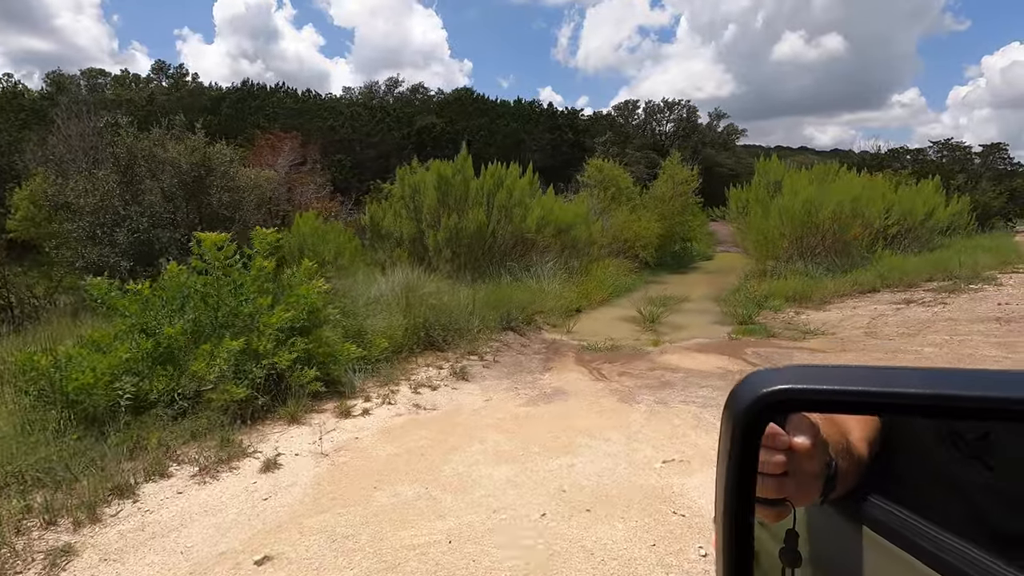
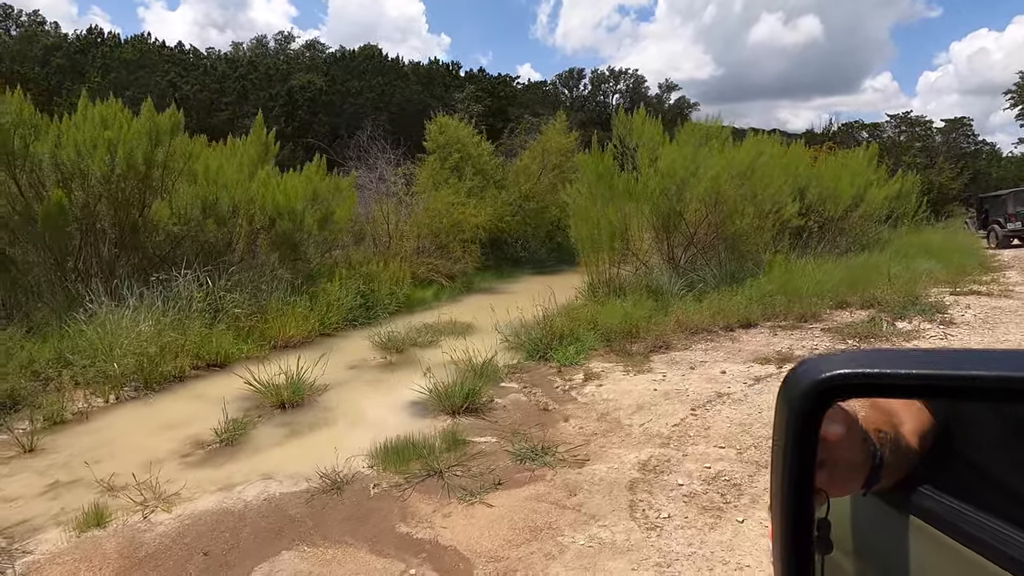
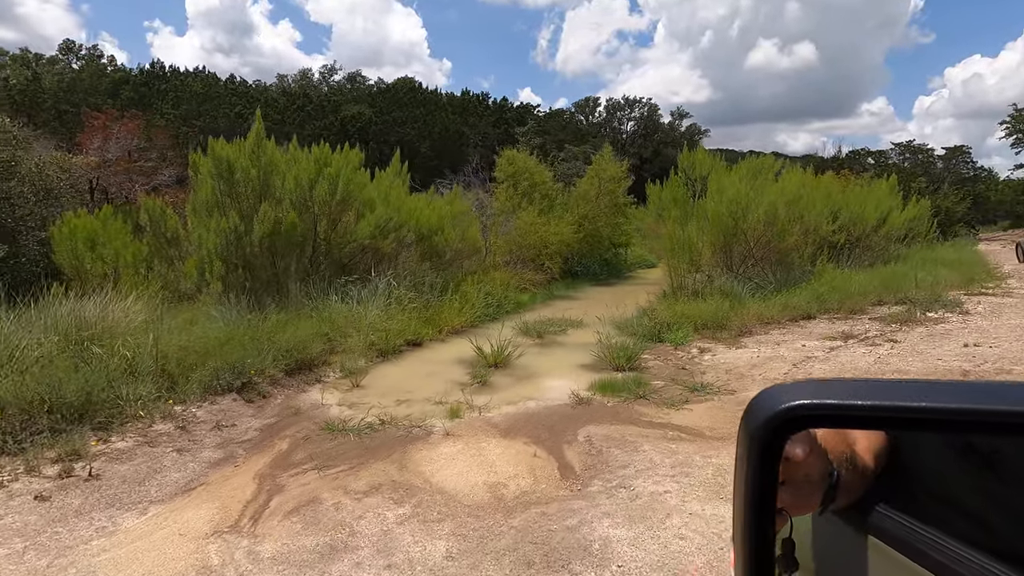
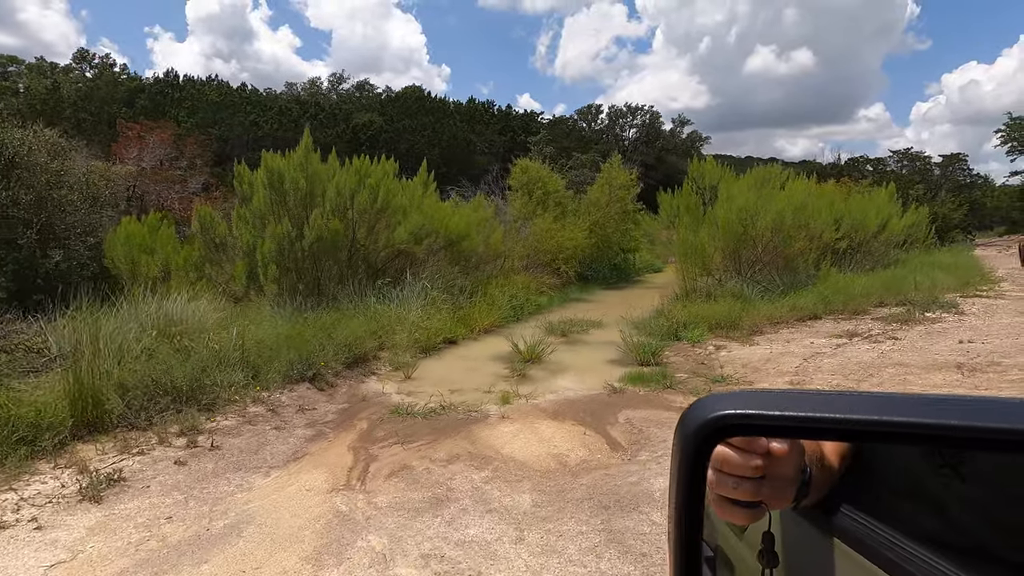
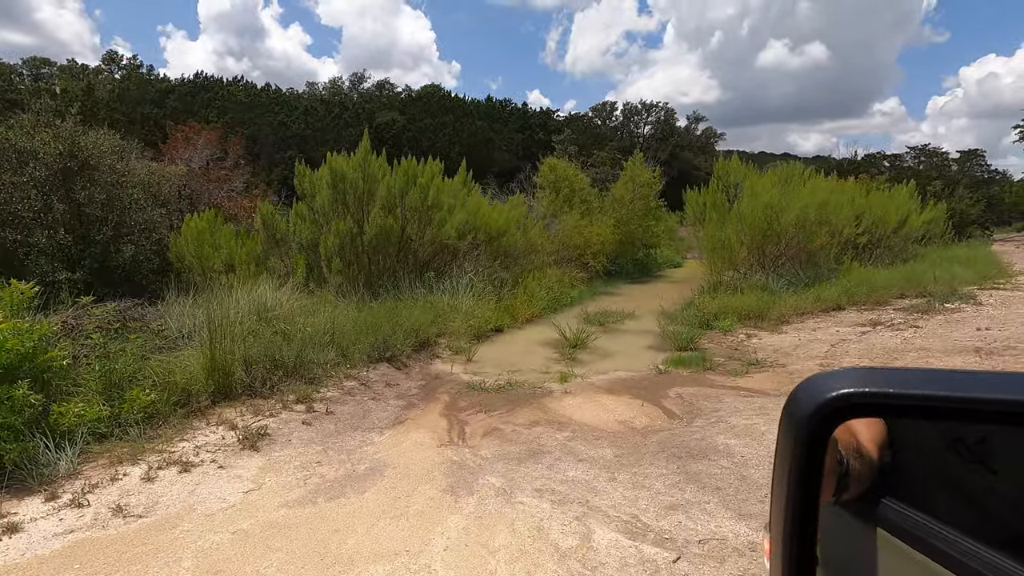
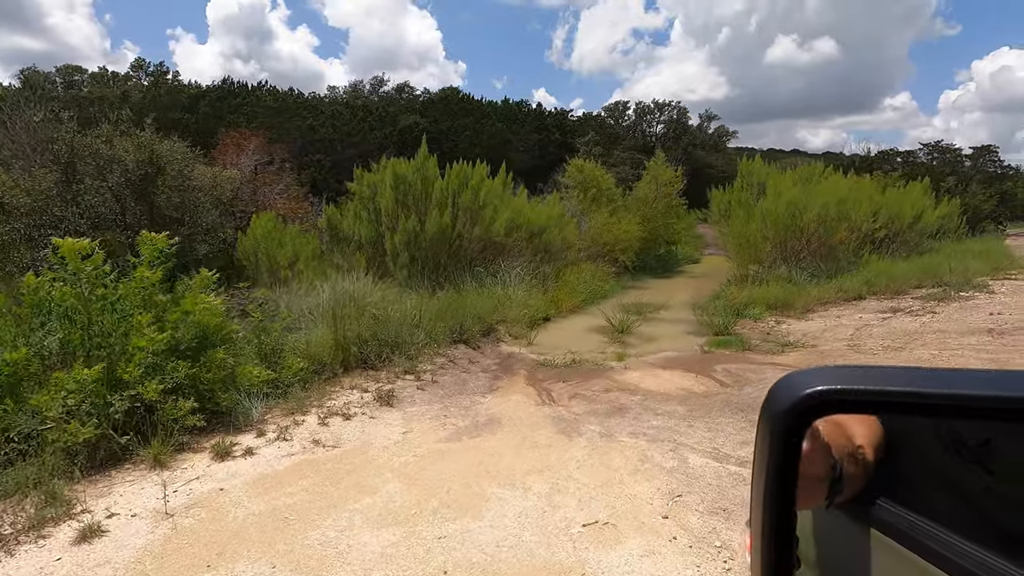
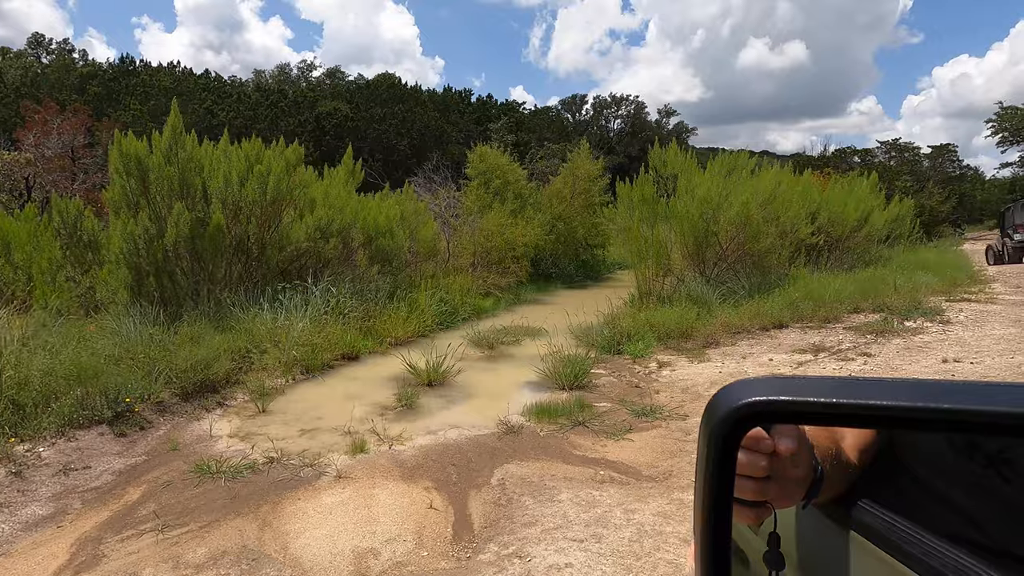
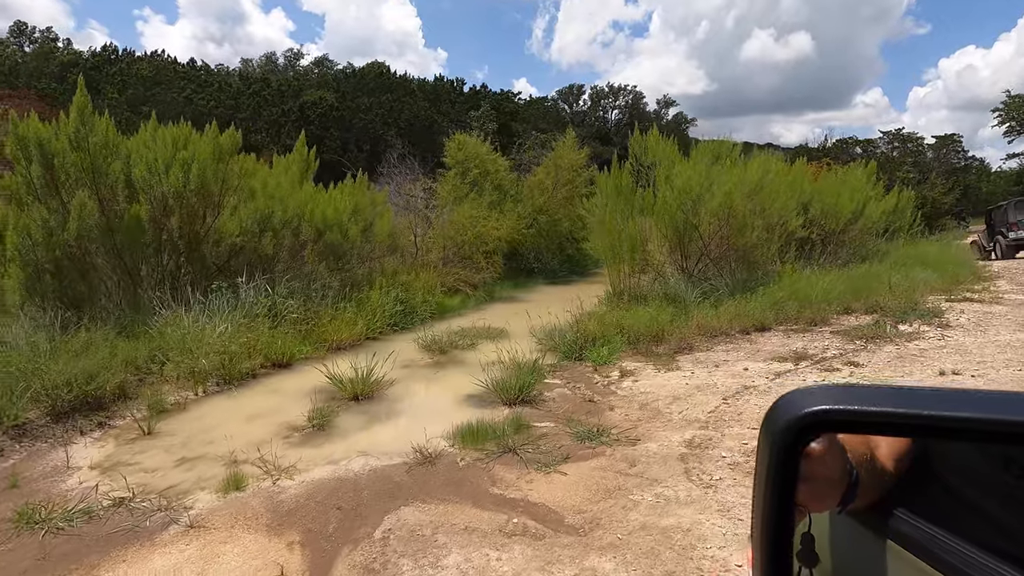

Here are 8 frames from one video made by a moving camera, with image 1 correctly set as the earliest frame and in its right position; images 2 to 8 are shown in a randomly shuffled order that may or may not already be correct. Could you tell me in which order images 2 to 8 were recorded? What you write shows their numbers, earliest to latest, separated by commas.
6, 5, 4, 3, 7, 8, 2
